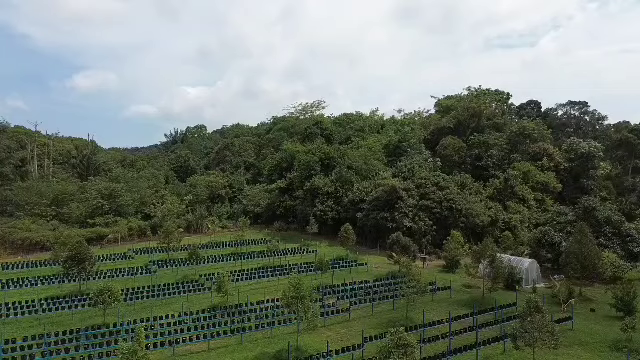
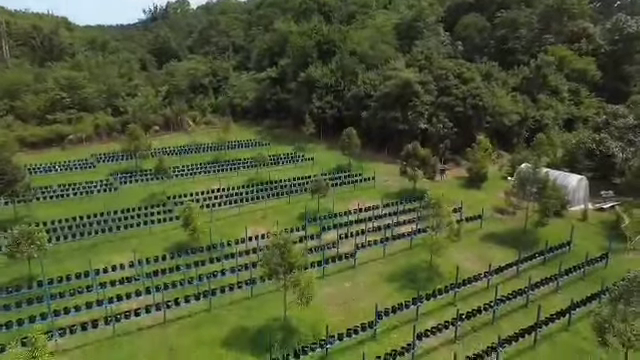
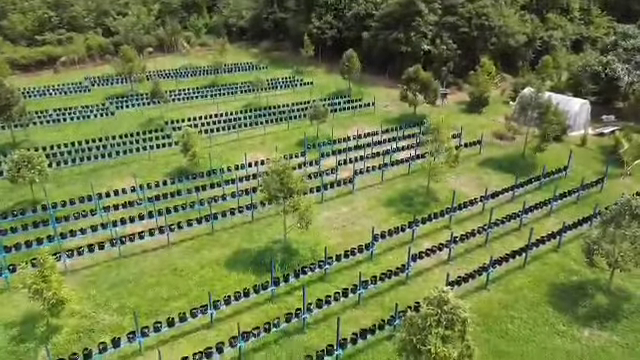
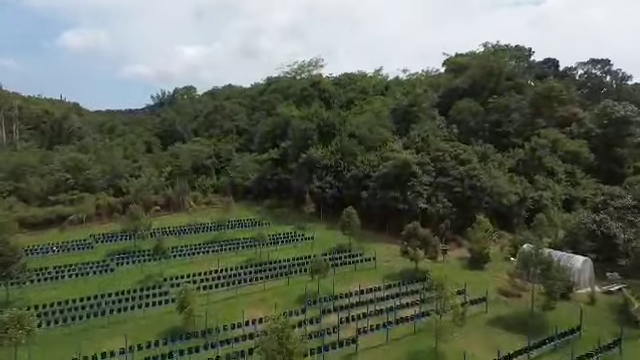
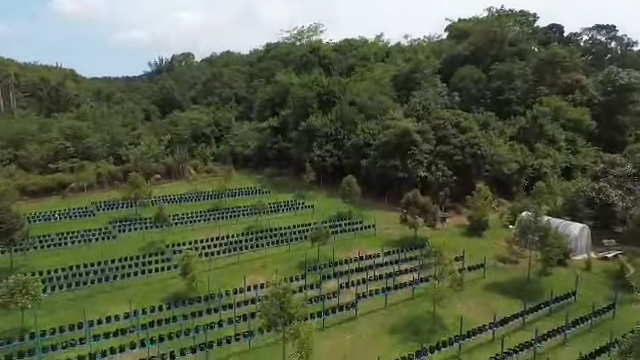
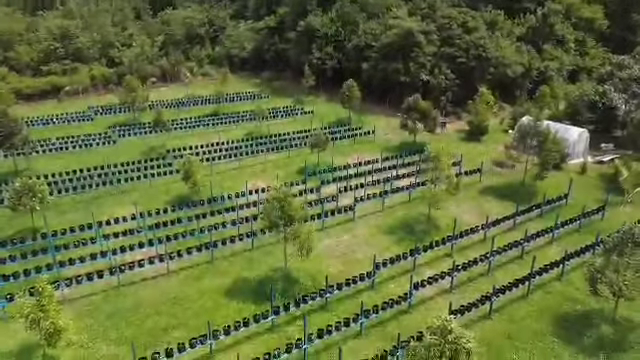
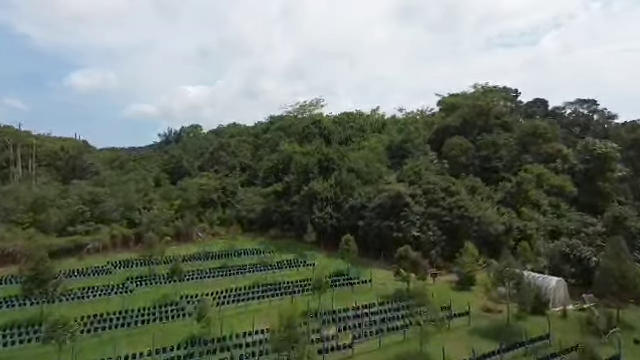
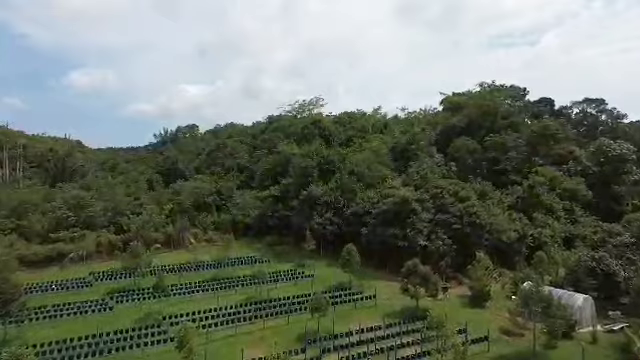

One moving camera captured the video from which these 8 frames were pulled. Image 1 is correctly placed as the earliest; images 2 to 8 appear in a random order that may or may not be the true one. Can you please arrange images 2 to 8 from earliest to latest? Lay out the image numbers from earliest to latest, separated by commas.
7, 8, 4, 5, 2, 6, 3
